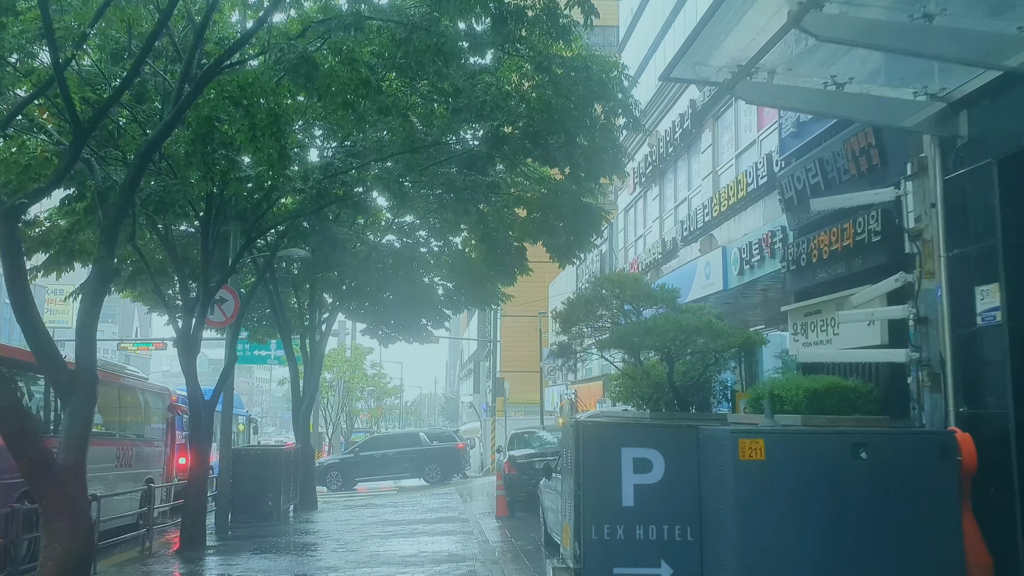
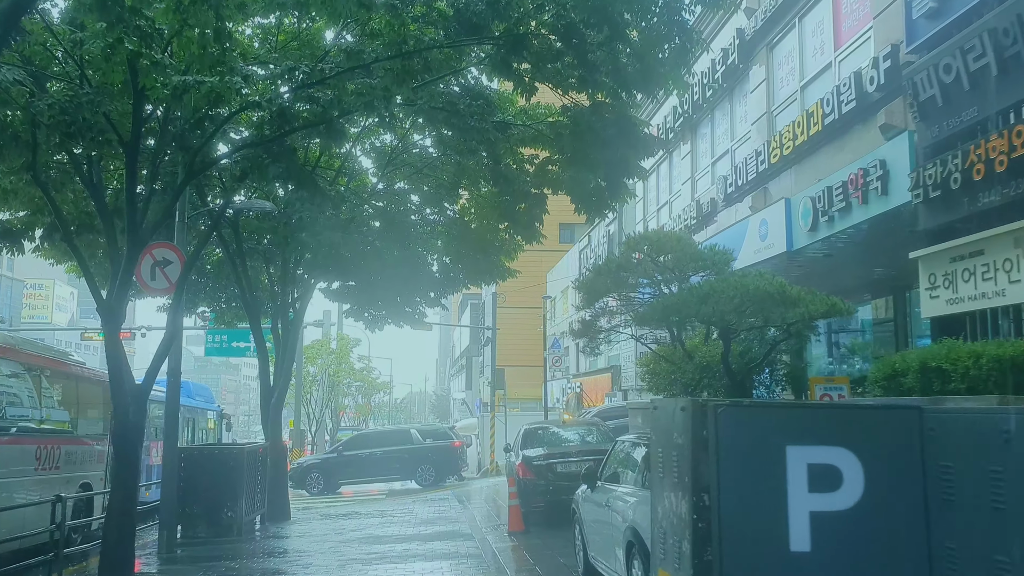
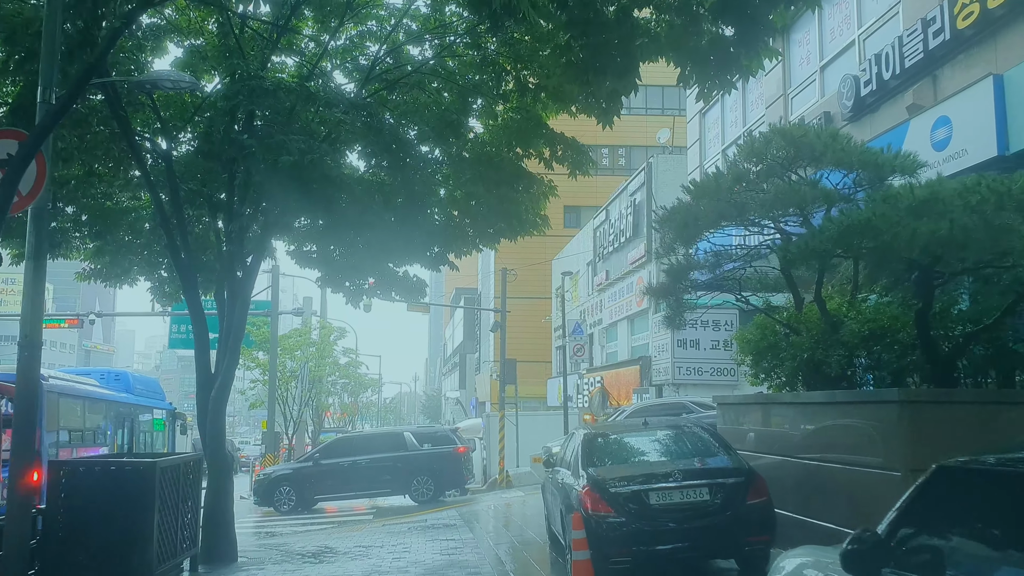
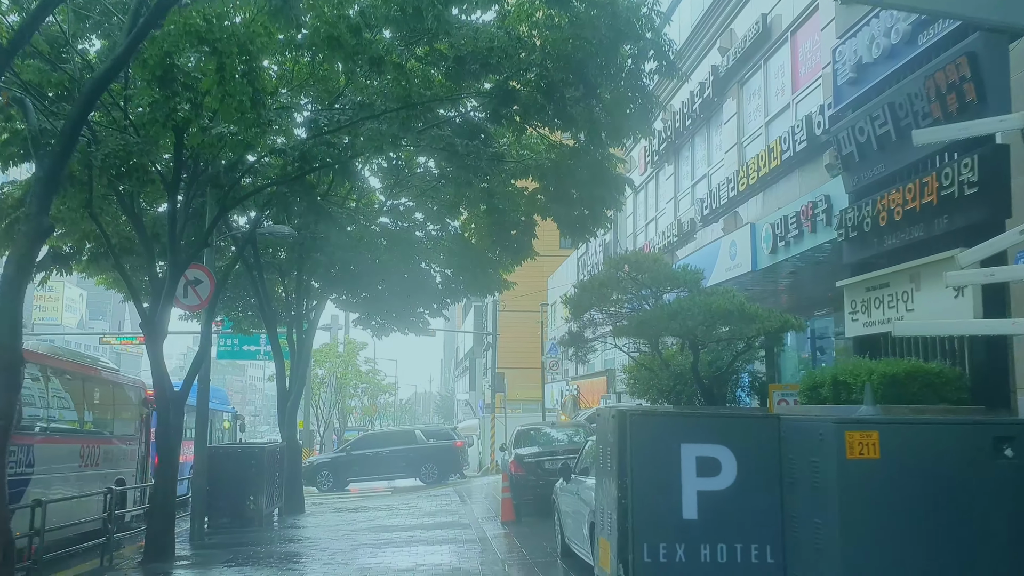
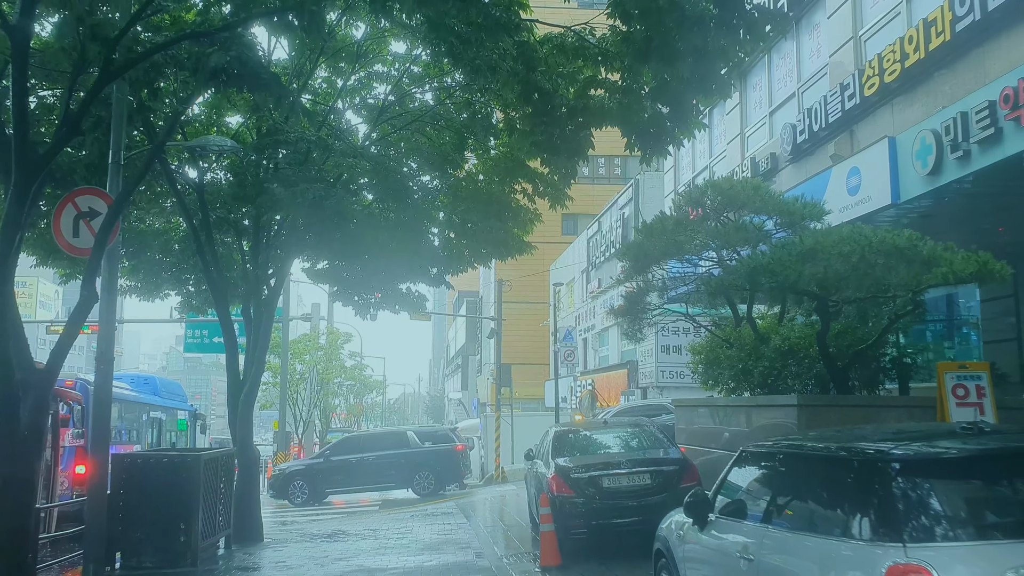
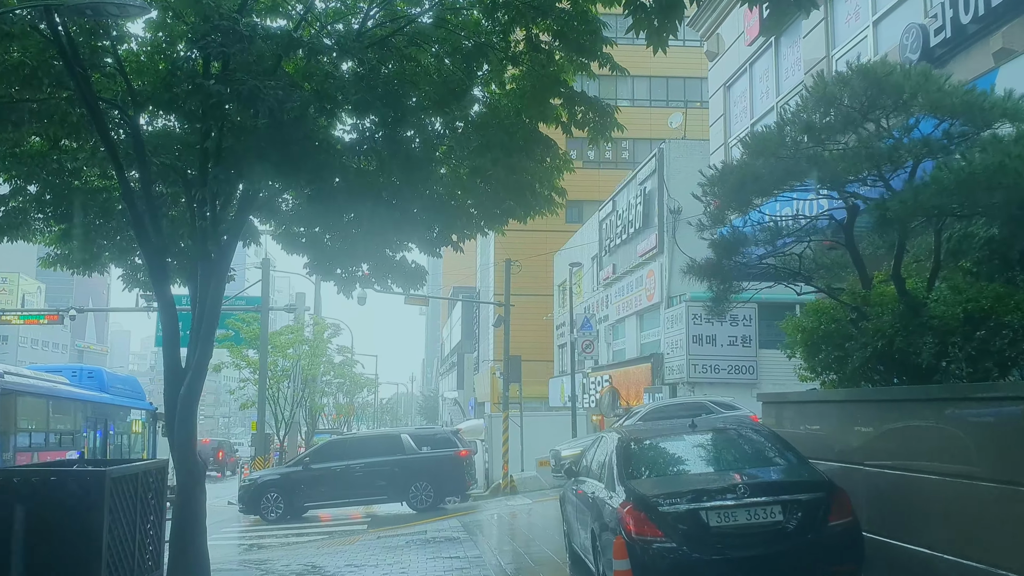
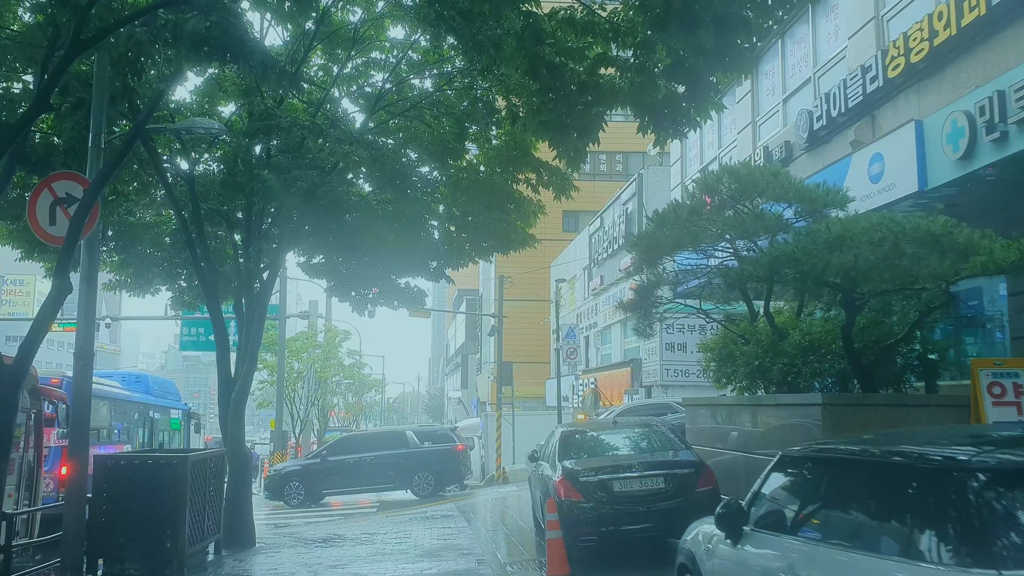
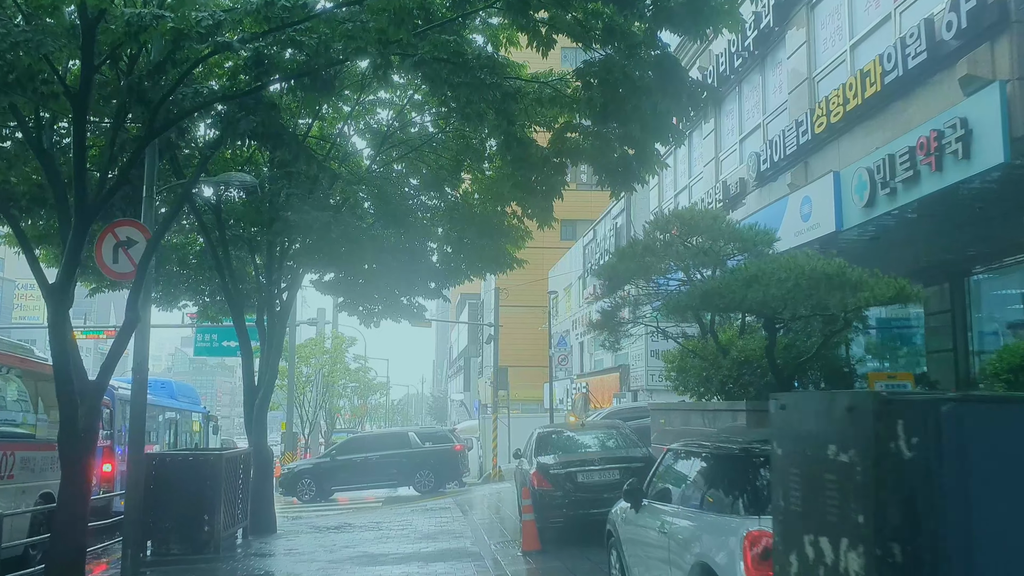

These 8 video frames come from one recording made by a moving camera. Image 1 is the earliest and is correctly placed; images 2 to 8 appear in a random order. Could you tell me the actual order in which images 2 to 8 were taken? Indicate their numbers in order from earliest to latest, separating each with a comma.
4, 2, 8, 5, 7, 3, 6
